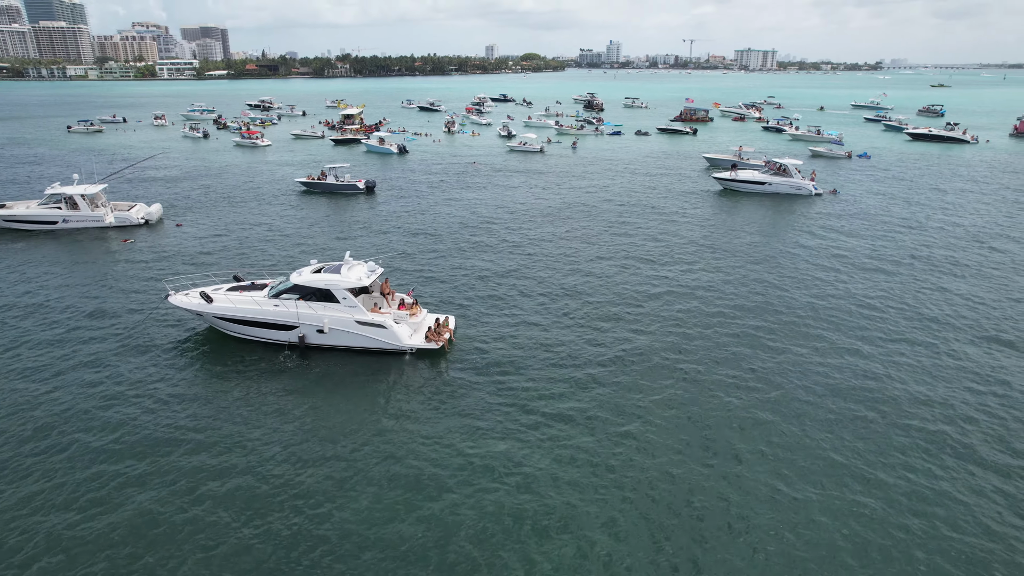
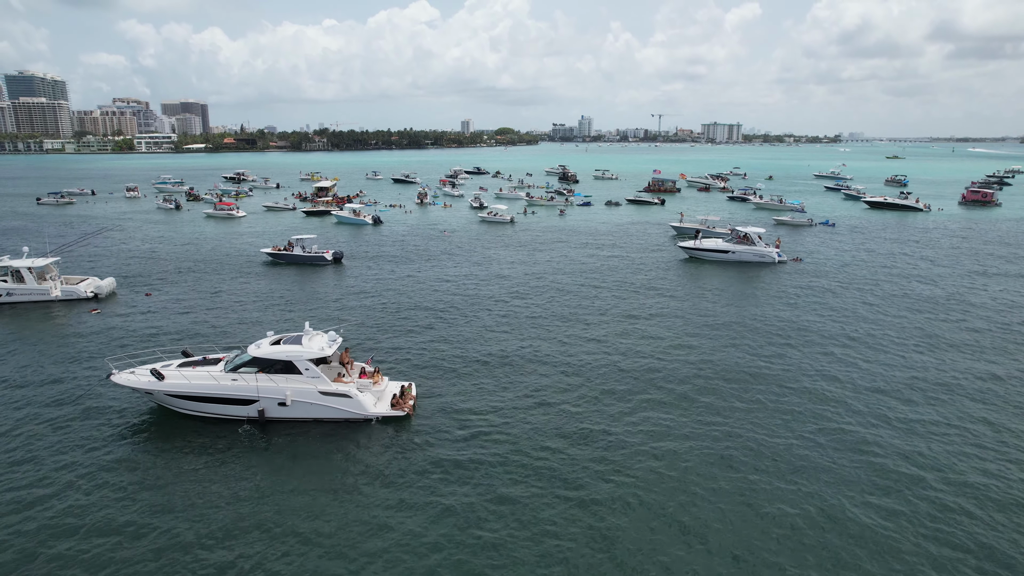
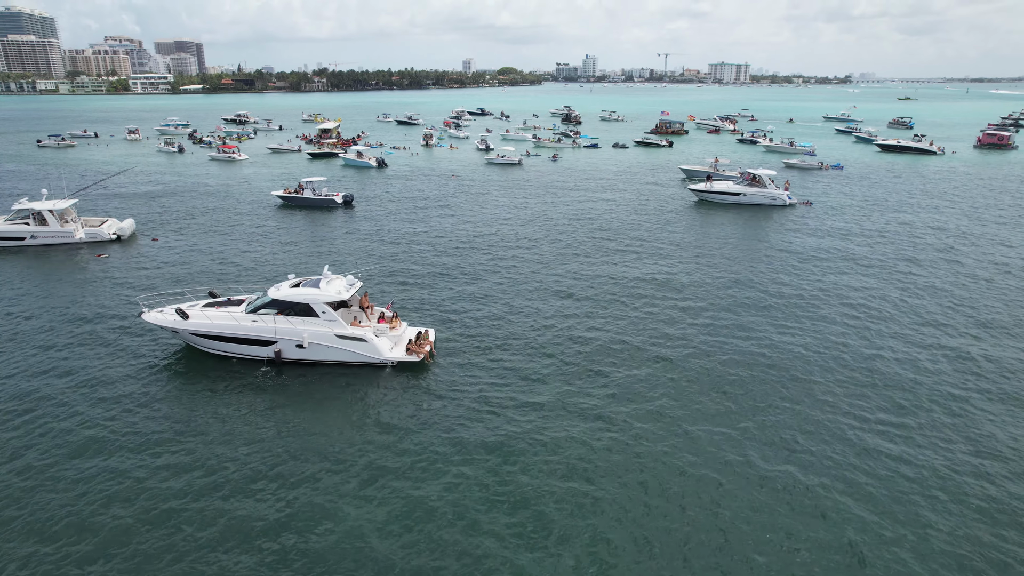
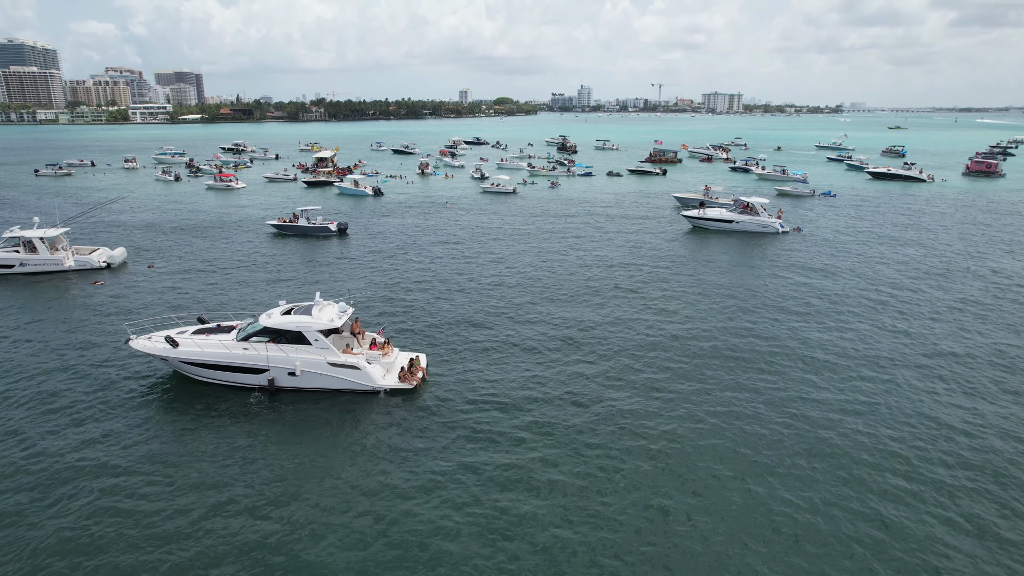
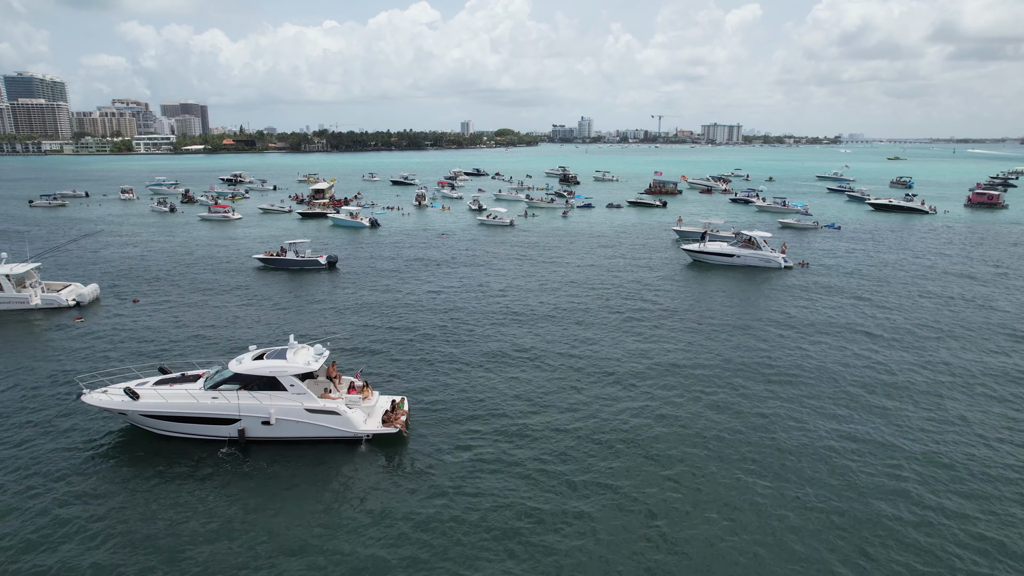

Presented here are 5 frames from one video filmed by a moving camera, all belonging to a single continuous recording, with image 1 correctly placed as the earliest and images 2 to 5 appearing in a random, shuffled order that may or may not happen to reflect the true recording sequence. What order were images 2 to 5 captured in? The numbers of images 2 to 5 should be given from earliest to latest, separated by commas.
3, 4, 2, 5
